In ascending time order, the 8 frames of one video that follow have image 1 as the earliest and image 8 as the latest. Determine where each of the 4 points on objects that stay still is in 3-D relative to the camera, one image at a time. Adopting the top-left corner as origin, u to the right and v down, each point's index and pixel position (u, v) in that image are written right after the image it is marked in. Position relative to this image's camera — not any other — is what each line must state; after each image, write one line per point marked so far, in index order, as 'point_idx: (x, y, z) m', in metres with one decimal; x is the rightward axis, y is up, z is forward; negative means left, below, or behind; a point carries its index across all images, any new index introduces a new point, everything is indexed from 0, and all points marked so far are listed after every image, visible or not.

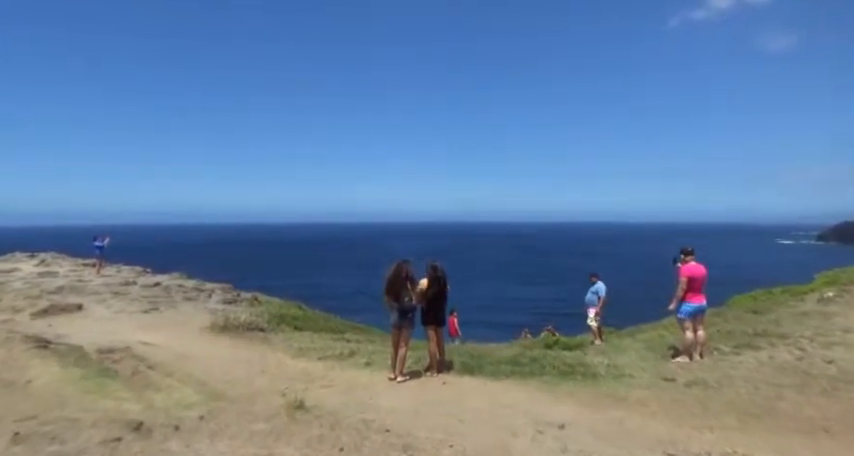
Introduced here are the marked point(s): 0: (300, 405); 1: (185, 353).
0: (-2.0, -2.8, +9.3) m
1: (-7.2, -3.7, +17.9) m
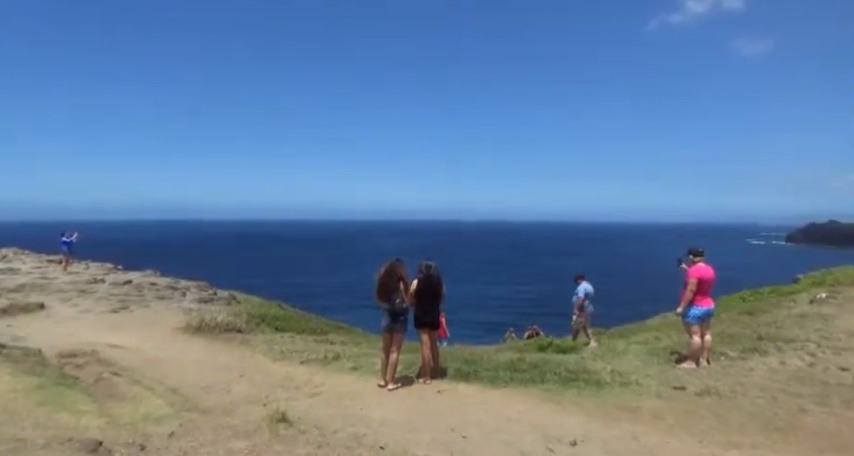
0: (-2.0, -2.7, +8.5) m
1: (-7.6, -3.6, +16.9) m
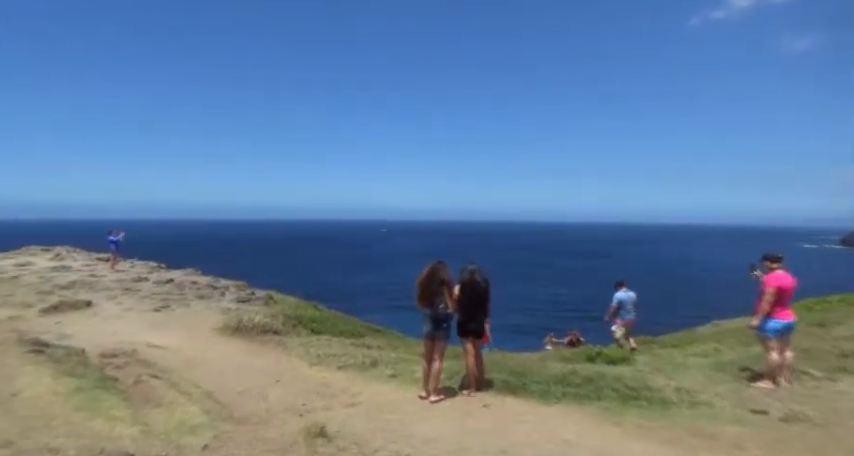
0: (-1.4, -2.7, +8.0) m
1: (-6.4, -3.6, +16.7) m
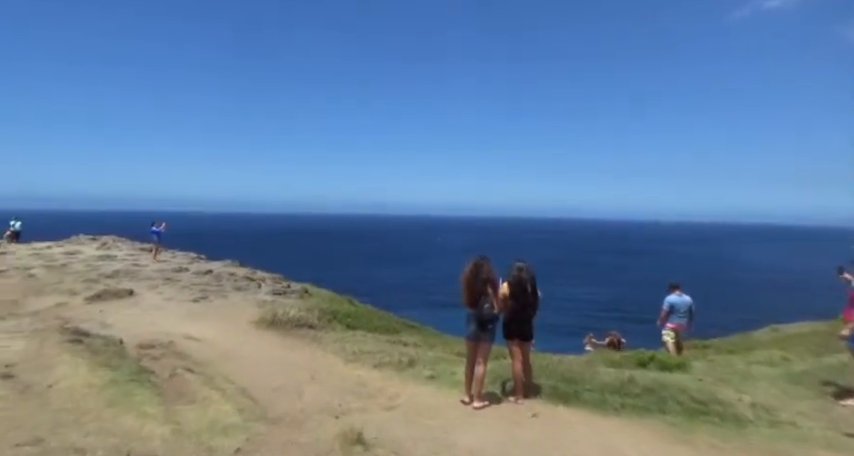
0: (-0.9, -2.6, +7.5) m
1: (-5.4, -3.4, +16.5) m
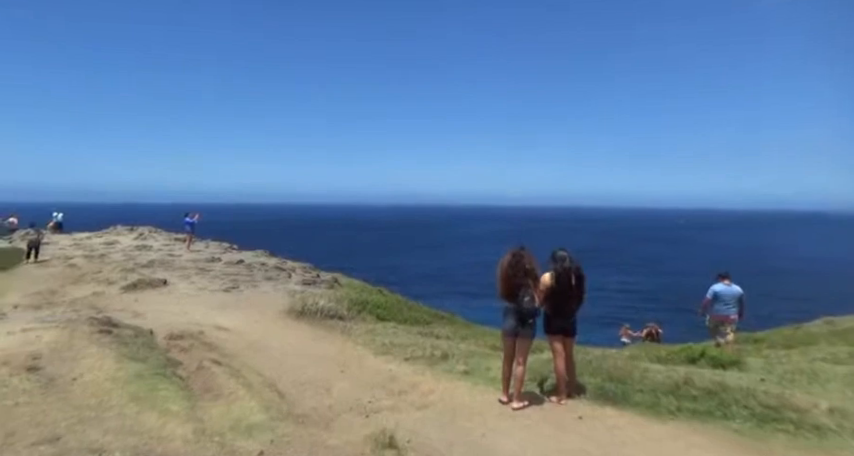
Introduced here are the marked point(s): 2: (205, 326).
0: (-0.4, -2.5, +7.0) m
1: (-4.5, -3.1, +16.2) m
2: (-6.9, -3.1, +18.7) m
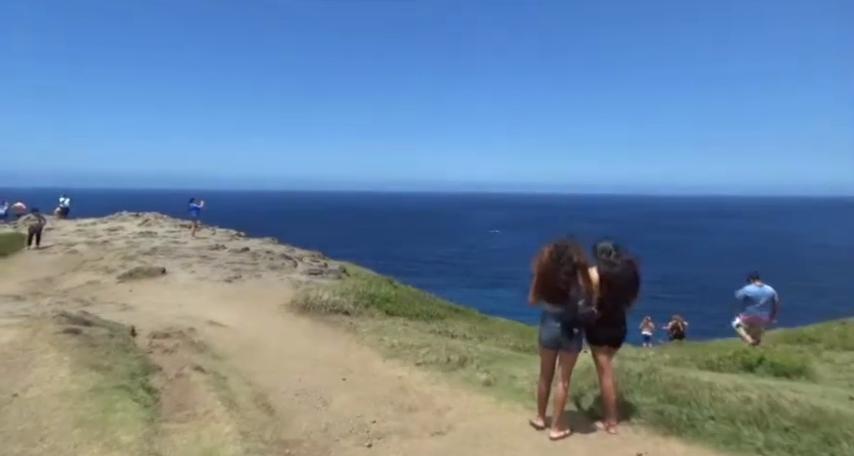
0: (-0.3, -2.4, +5.3) m
1: (-4.2, -2.7, +14.5) m
2: (-6.6, -2.7, +17.1) m
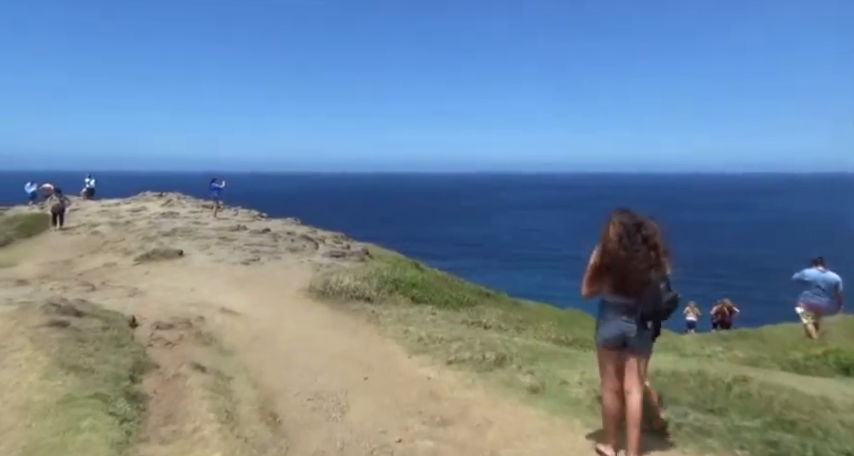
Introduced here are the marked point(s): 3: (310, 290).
0: (0.0, -2.2, +3.7) m
1: (-3.5, -2.3, +13.1) m
2: (-5.8, -2.1, +15.8) m
3: (-3.4, -1.8, +17.2) m
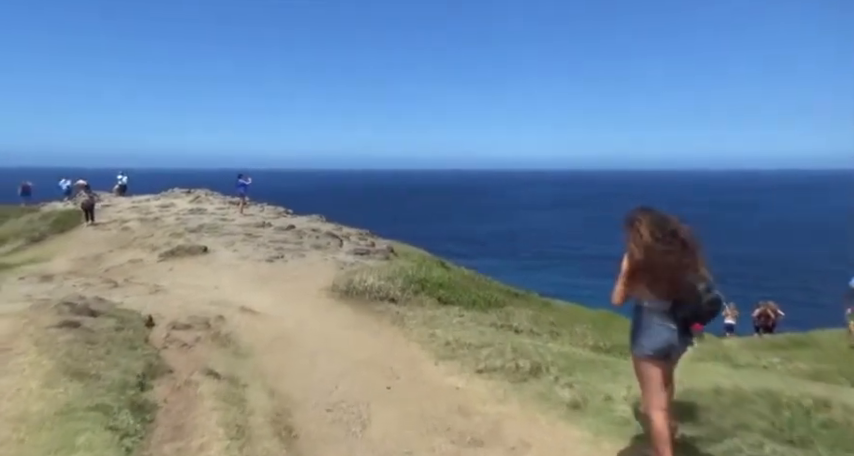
0: (+0.2, -2.2, +3.0) m
1: (-2.9, -2.2, +12.5) m
2: (-5.1, -2.0, +15.3) m
3: (-2.6, -1.7, +16.6) m
